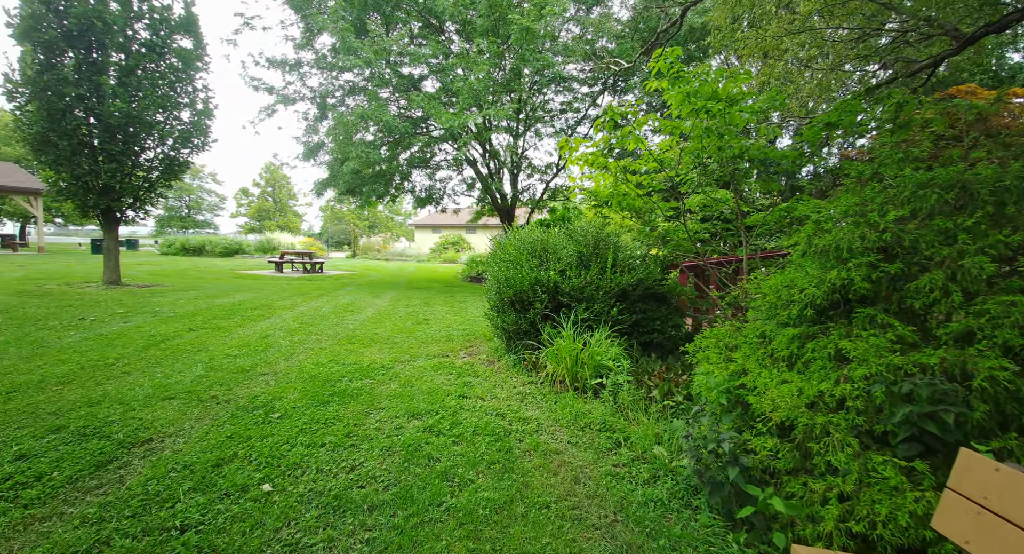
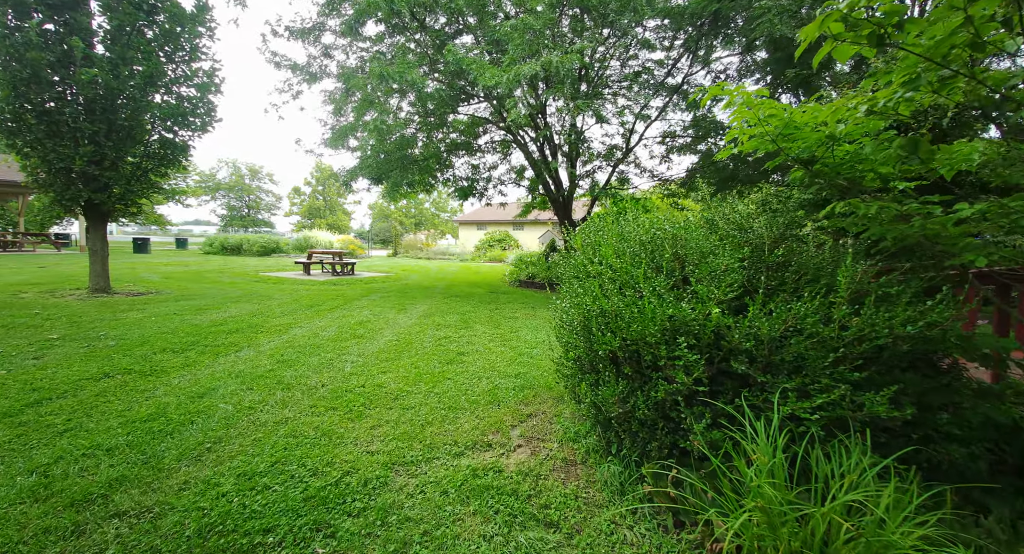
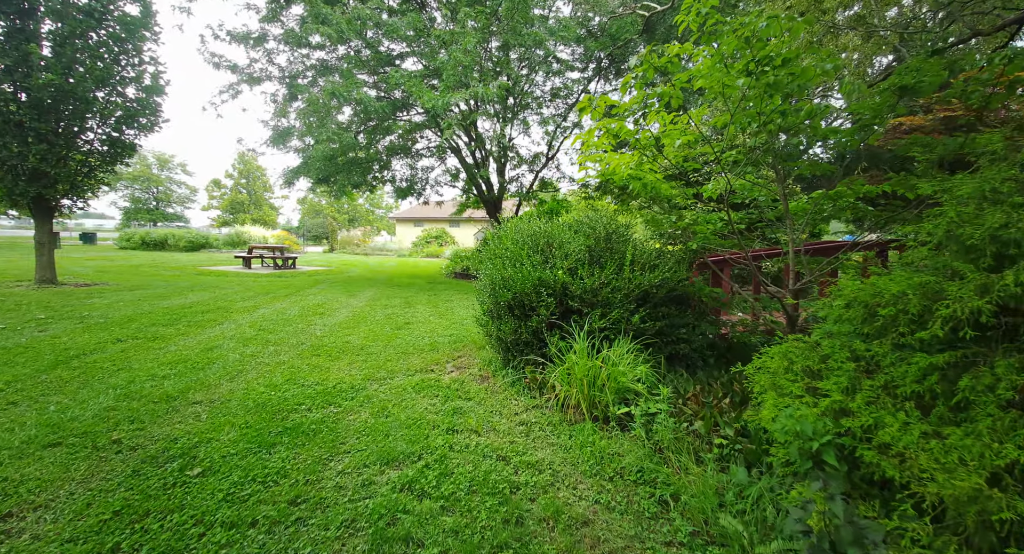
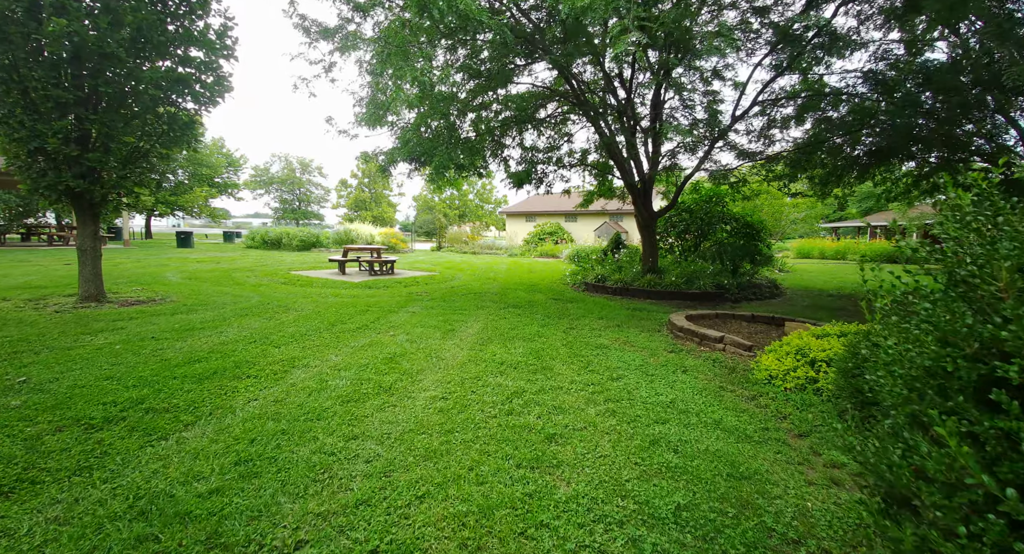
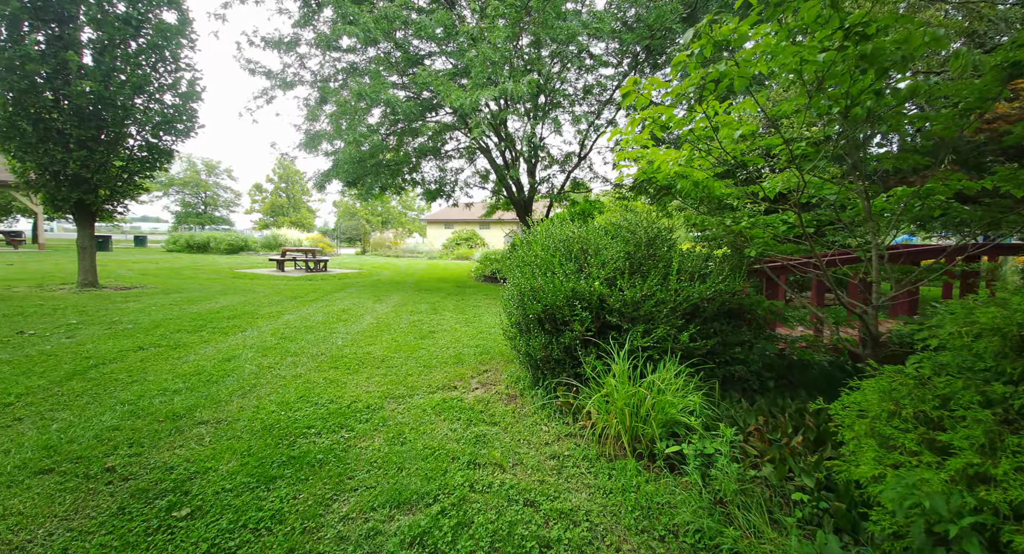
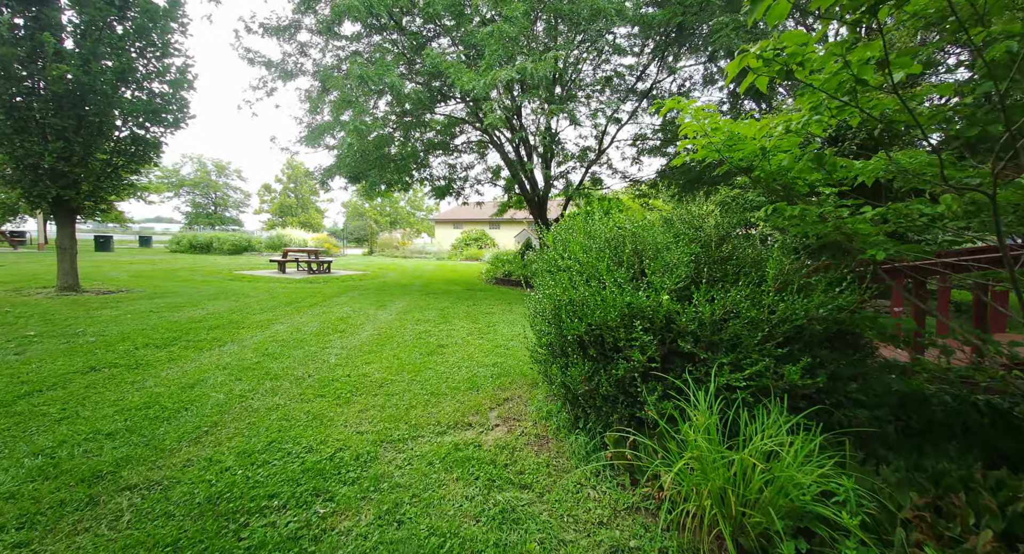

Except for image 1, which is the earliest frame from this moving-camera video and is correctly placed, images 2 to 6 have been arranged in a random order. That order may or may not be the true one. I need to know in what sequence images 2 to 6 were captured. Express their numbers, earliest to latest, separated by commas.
3, 5, 6, 2, 4
